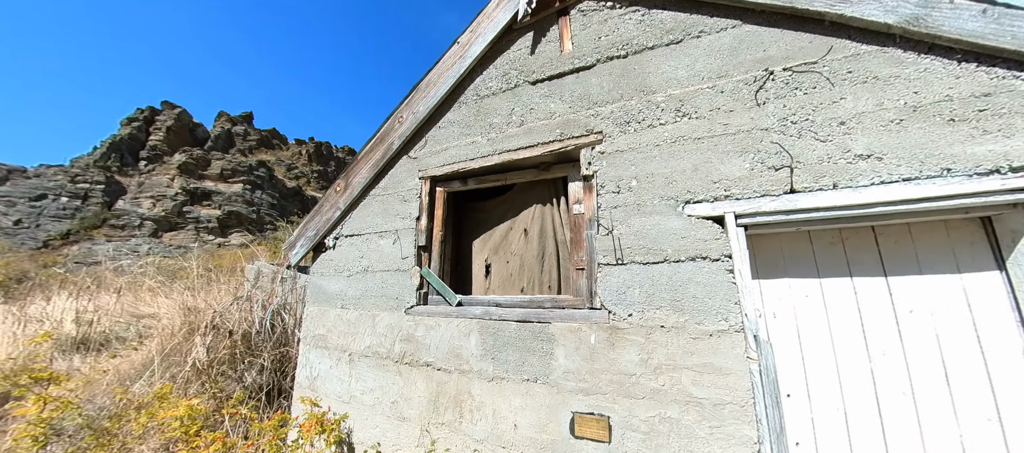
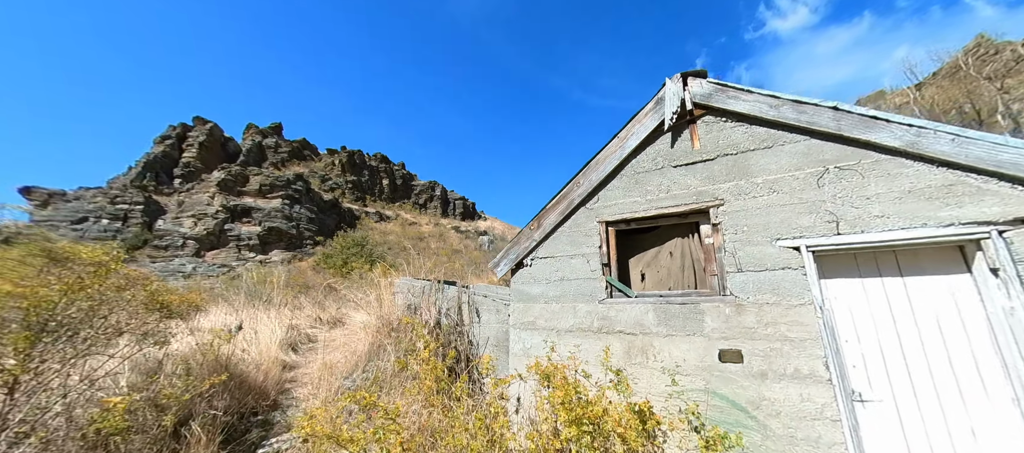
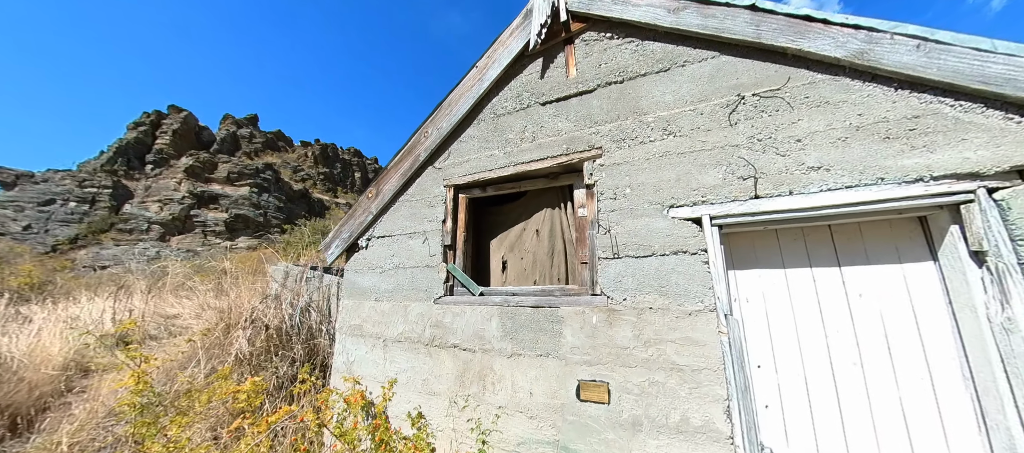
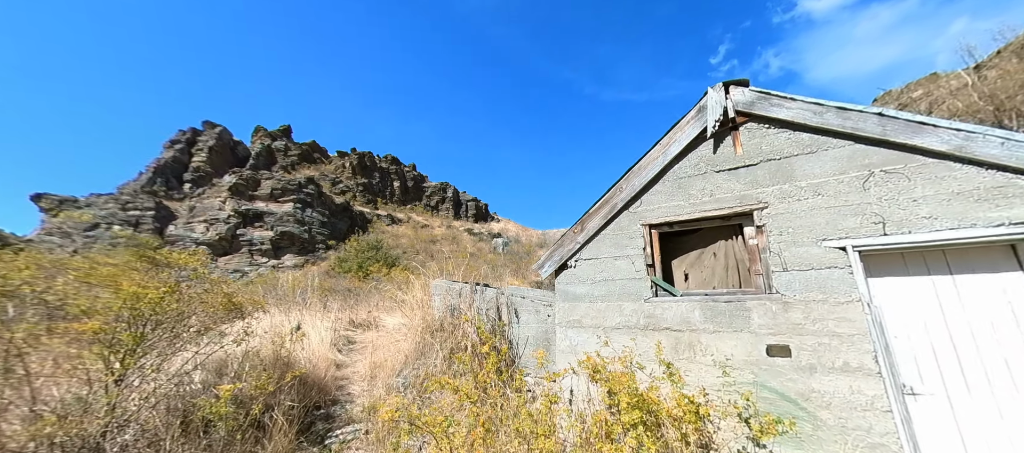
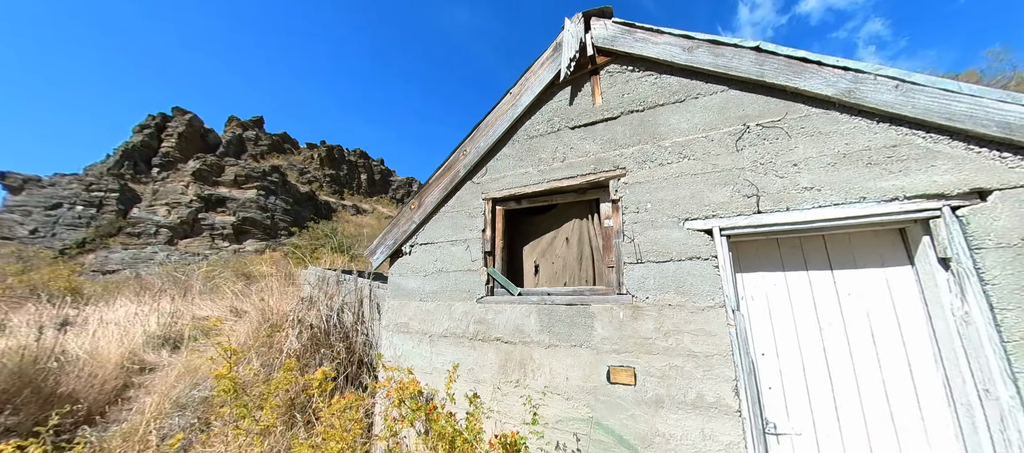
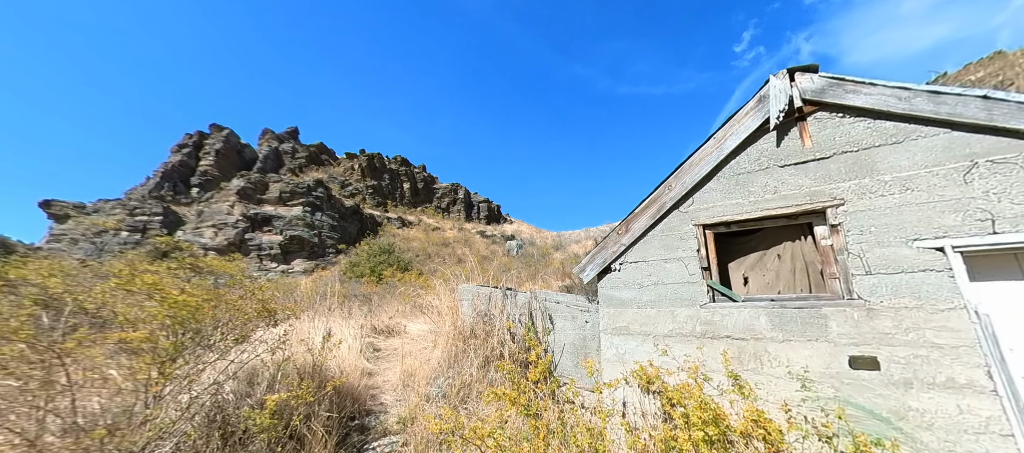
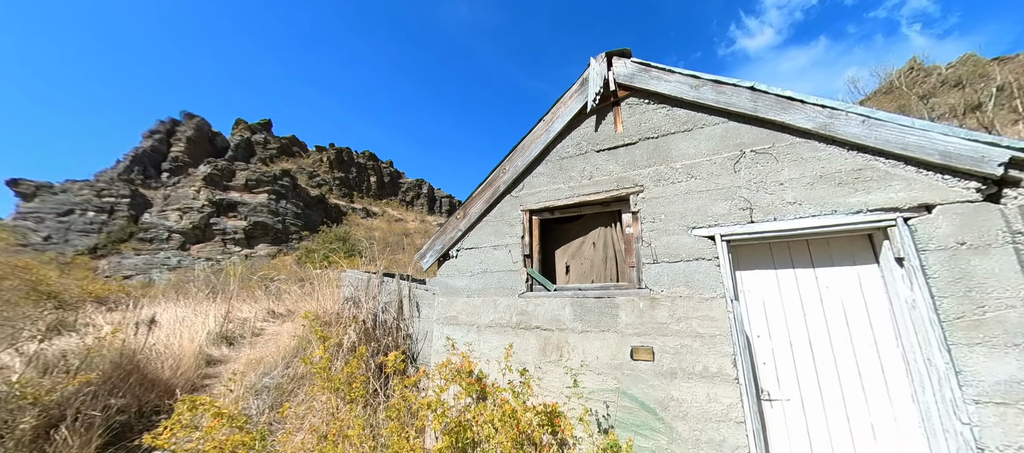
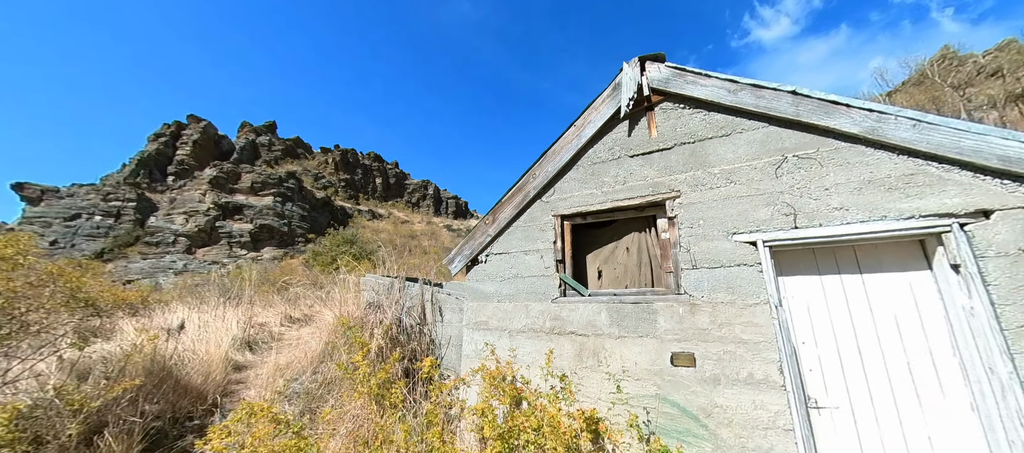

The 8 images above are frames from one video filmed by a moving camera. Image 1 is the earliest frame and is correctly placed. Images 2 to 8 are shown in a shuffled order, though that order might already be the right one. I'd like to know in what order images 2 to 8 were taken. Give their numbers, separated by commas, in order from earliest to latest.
3, 5, 7, 8, 2, 4, 6
